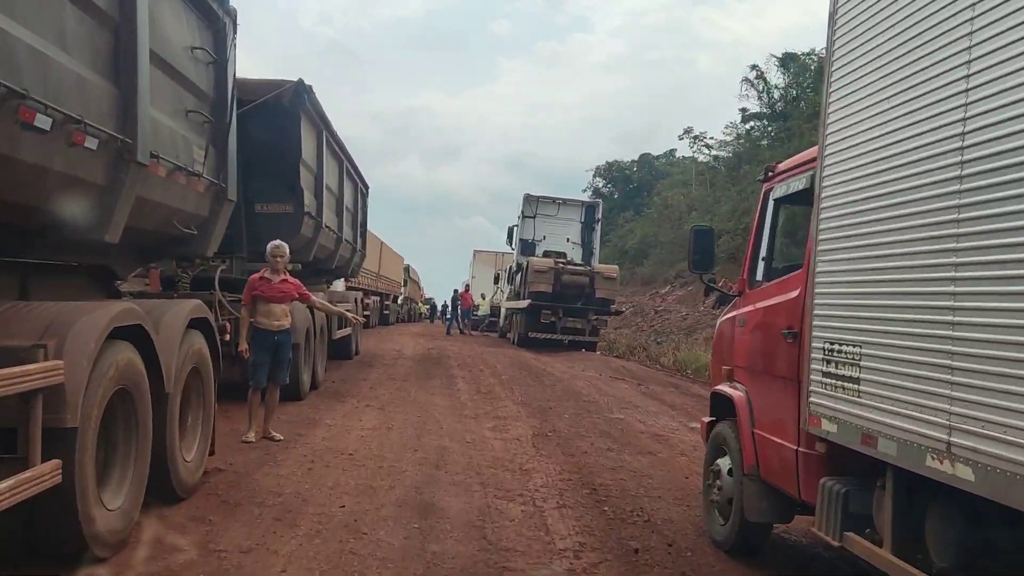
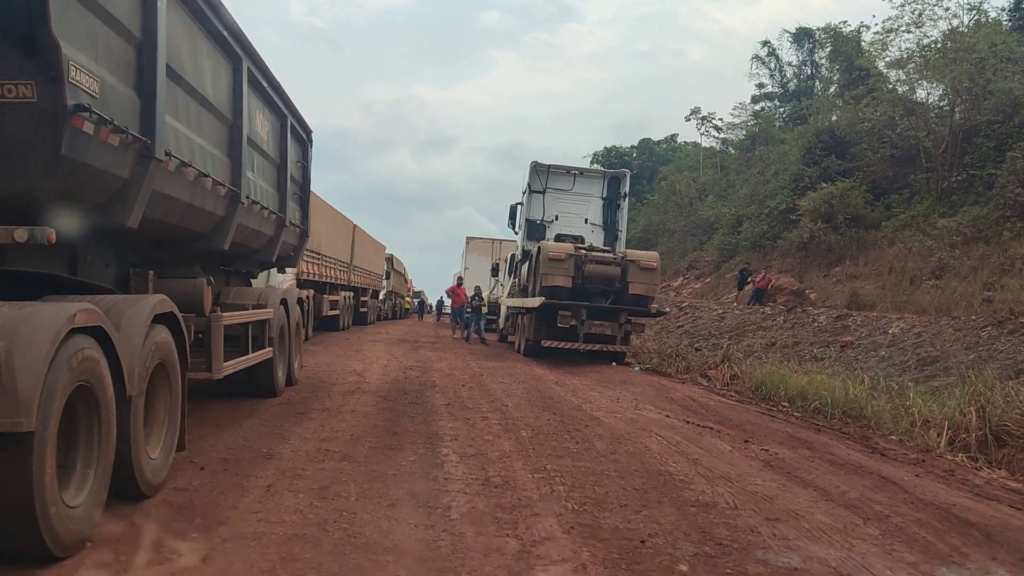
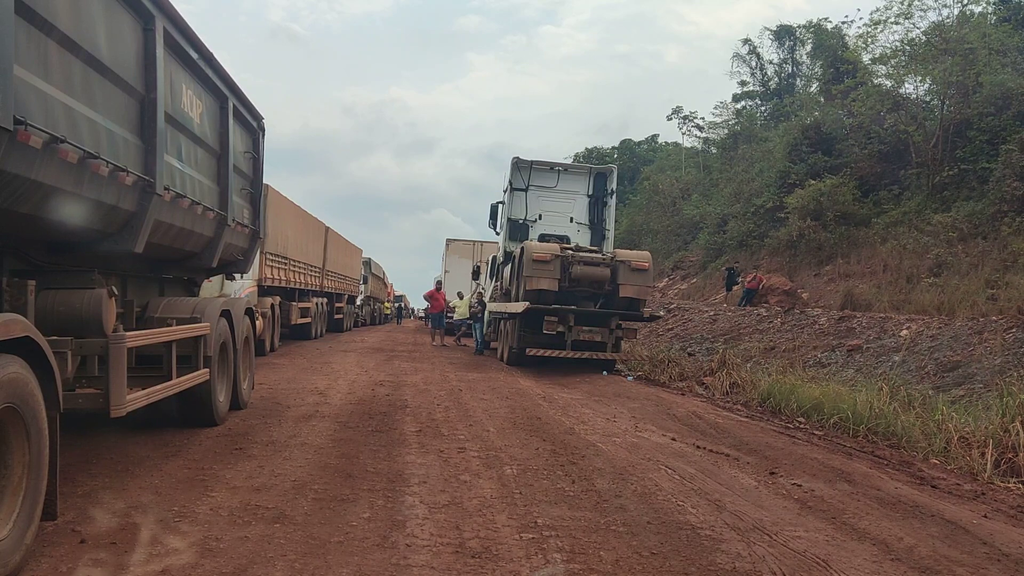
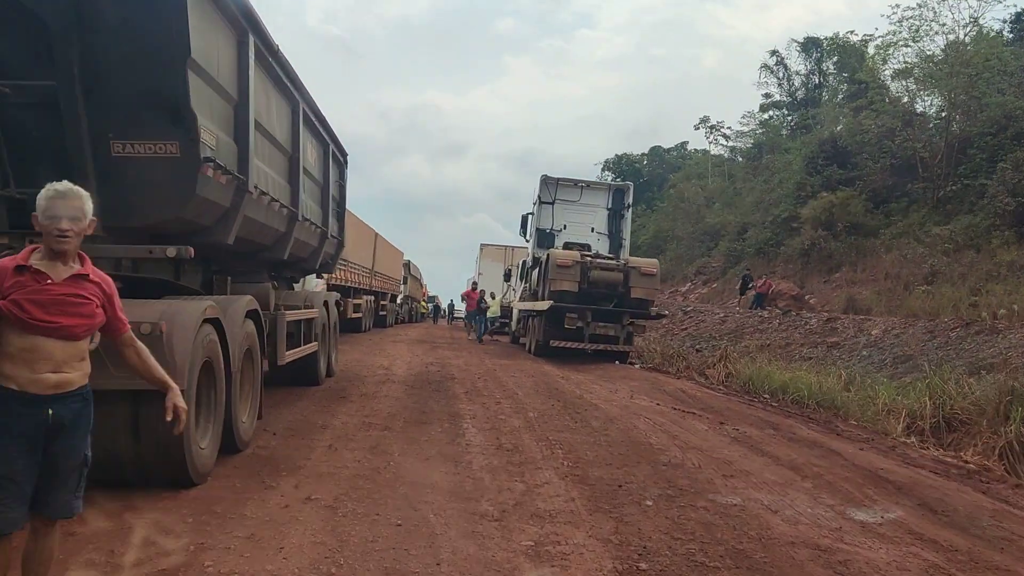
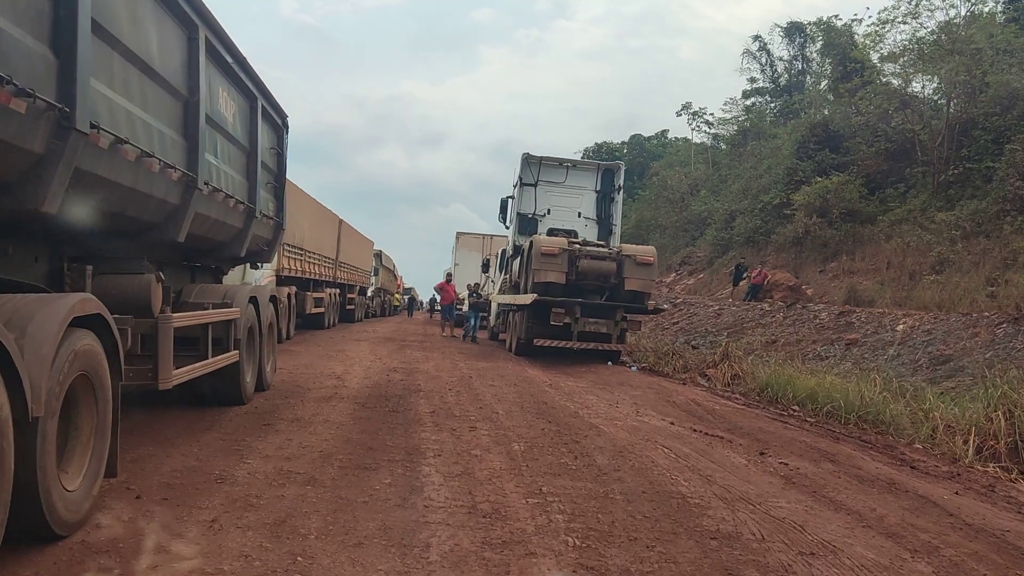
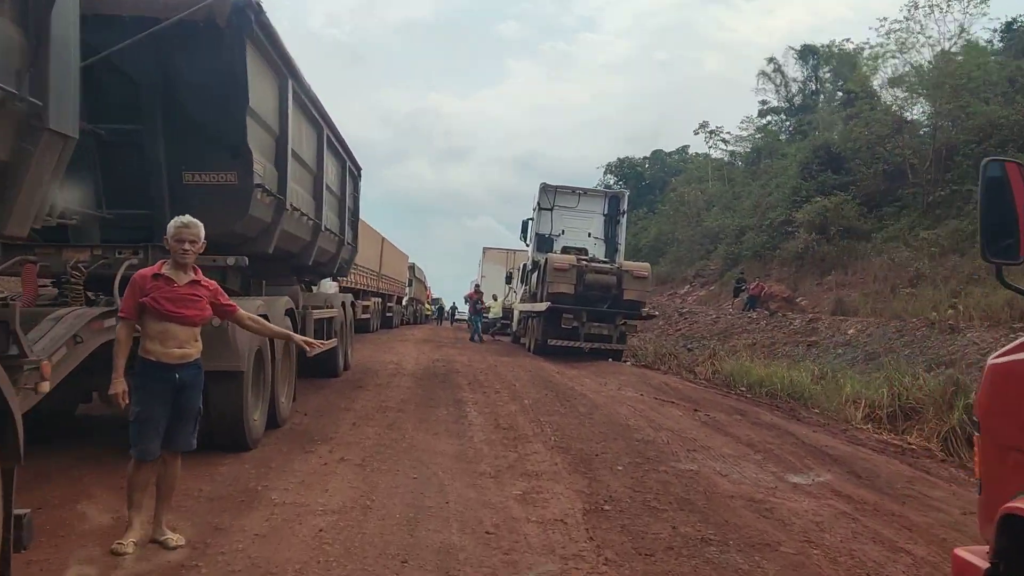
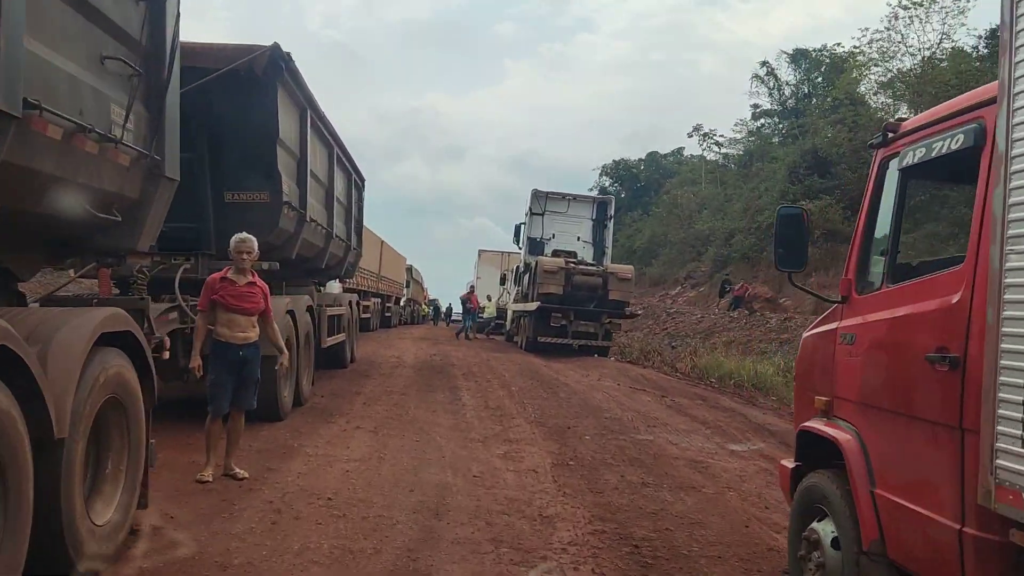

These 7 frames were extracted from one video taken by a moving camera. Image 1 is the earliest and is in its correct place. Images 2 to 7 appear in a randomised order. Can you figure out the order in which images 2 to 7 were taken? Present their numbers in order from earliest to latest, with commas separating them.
7, 6, 4, 2, 5, 3
